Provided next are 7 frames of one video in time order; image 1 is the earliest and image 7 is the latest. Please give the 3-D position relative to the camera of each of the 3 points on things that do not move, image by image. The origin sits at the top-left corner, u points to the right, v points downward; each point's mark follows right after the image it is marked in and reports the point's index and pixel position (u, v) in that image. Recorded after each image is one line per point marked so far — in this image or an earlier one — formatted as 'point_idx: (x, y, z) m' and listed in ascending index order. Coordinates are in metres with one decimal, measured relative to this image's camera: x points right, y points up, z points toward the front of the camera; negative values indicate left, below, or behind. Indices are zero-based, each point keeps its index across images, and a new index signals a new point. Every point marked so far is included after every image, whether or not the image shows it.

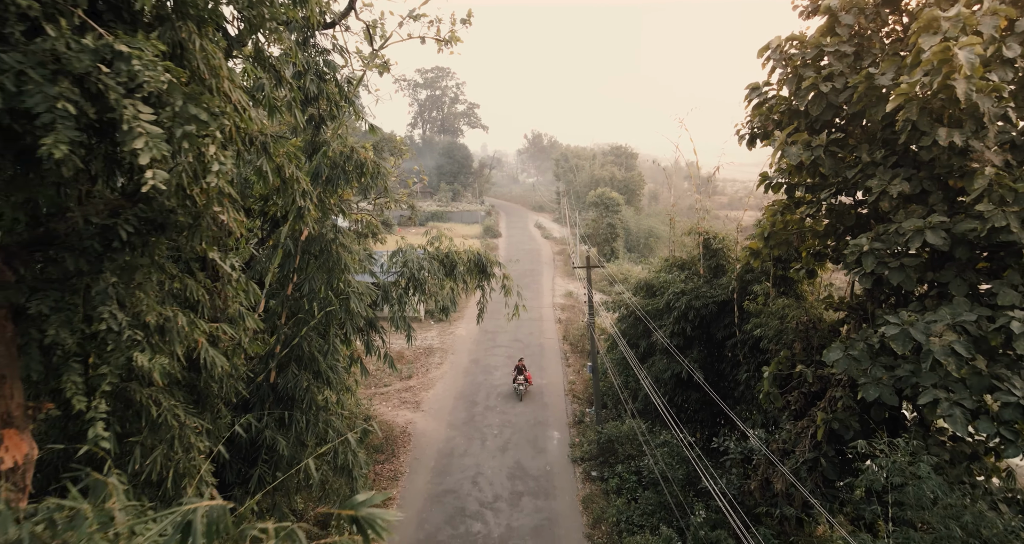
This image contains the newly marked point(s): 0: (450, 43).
0: (-0.6, +2.2, +5.6) m
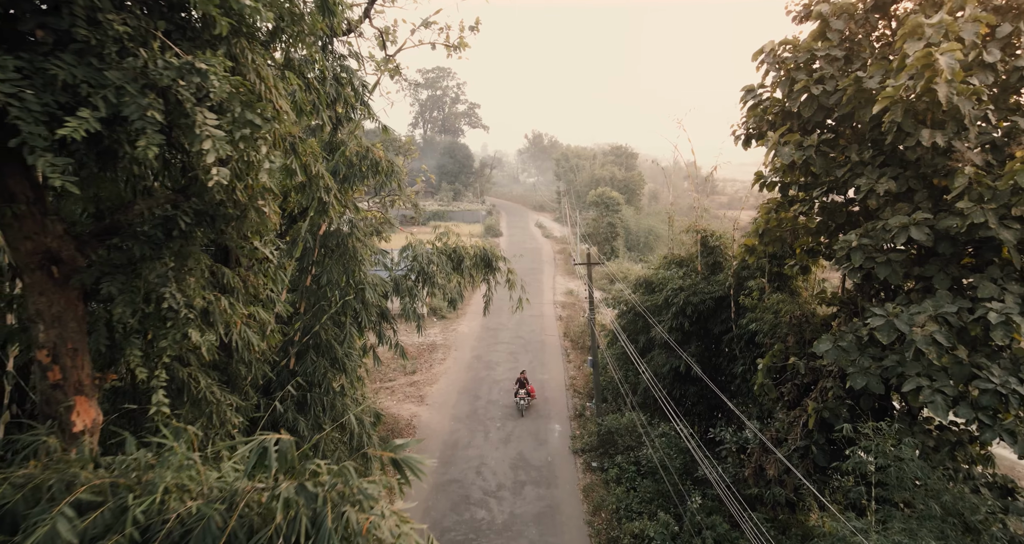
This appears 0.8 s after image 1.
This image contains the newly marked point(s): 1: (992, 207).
0: (-0.5, +2.2, +5.9) m
1: (+4.2, +0.6, +5.2) m
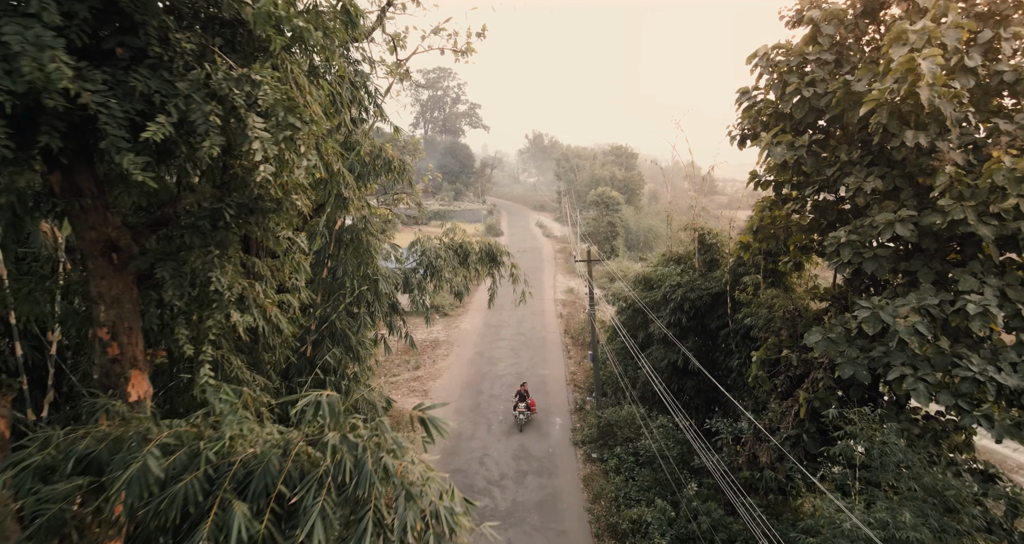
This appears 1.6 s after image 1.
0: (-0.5, +2.3, +6.2) m
1: (+4.2, +0.6, +5.5) m
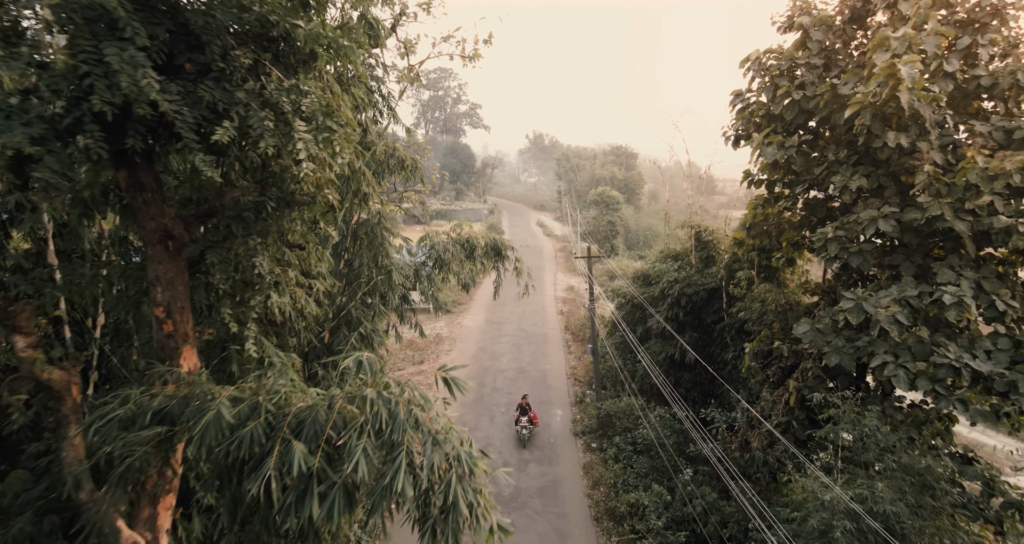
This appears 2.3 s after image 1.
0: (-0.4, +2.4, +6.5) m
1: (+4.3, +0.7, +5.8) m
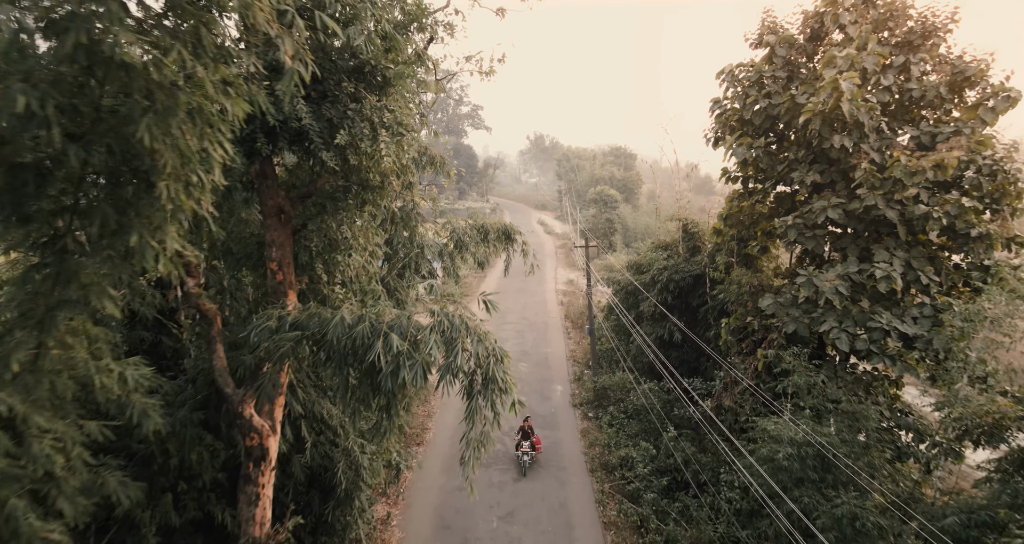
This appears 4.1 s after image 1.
0: (-0.3, +2.6, +7.7) m
1: (+4.4, +0.9, +7.0) m
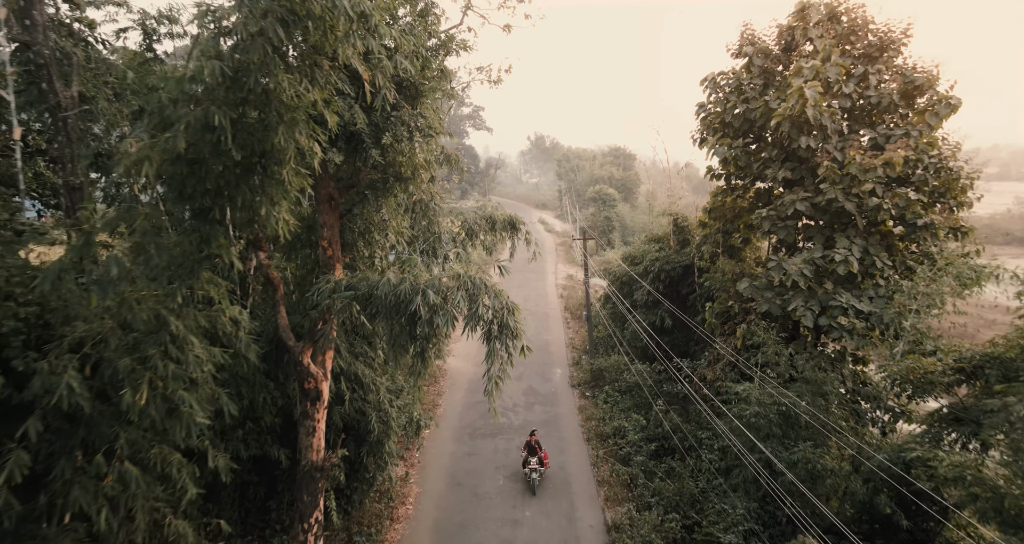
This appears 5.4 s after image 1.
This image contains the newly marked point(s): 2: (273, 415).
0: (-0.3, +2.8, +8.7) m
1: (+4.5, +1.1, +8.0) m
2: (-2.3, -1.4, +5.6) m
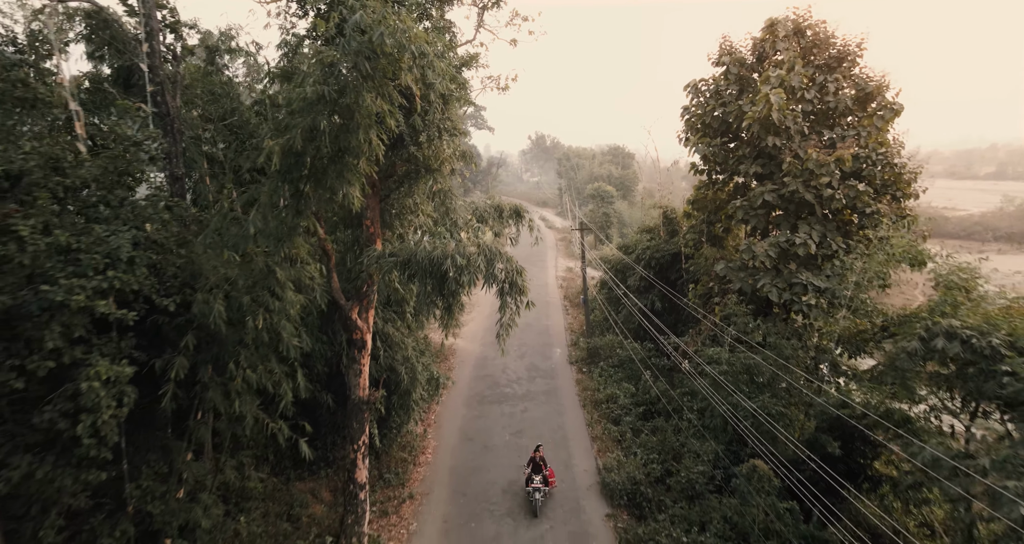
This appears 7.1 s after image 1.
0: (-0.2, +3.1, +10.0) m
1: (+4.5, +1.4, +9.3) m
2: (-2.2, -1.1, +6.9) m
